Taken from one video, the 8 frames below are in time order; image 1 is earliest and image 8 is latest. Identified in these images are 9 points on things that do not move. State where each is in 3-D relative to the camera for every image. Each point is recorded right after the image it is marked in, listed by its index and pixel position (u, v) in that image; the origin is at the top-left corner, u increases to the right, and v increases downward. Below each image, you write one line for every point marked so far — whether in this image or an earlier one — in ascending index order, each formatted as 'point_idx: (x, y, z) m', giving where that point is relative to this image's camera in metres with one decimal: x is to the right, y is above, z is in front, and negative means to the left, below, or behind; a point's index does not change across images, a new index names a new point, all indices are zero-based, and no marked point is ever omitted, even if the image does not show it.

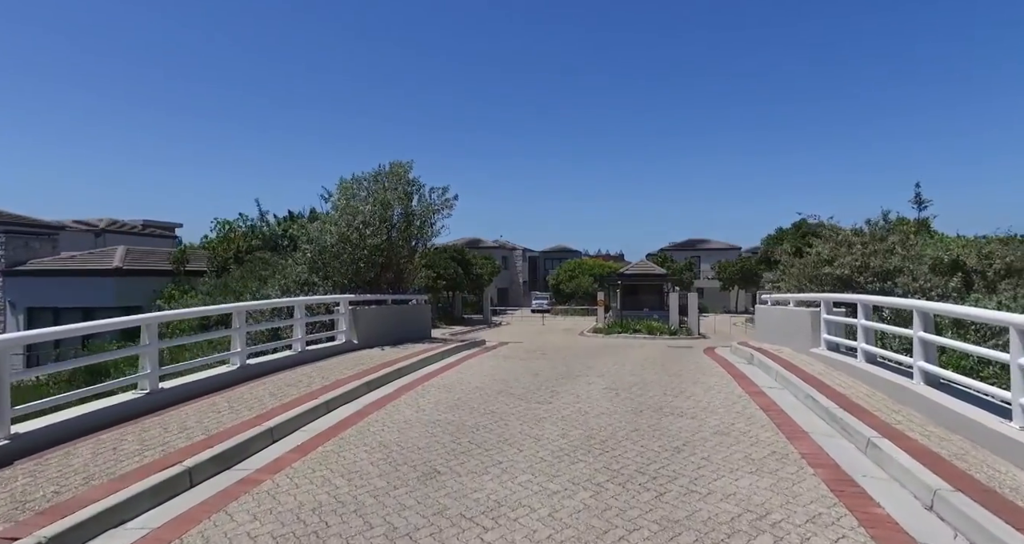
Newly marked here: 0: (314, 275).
0: (-4.5, -0.1, +13.6) m
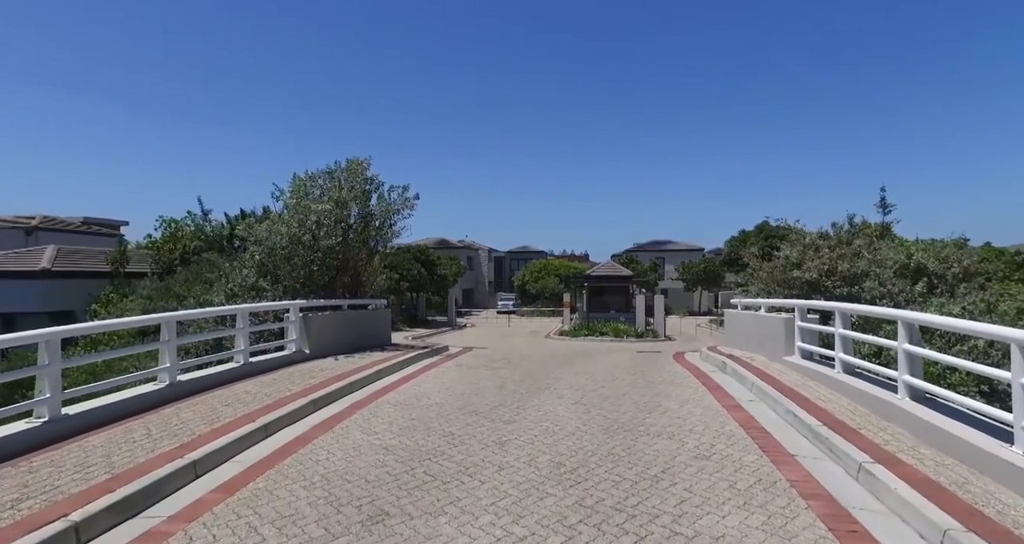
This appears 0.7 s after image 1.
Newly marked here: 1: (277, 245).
0: (-5.3, -0.2, +12.7) m
1: (-4.9, +0.5, +12.4) m
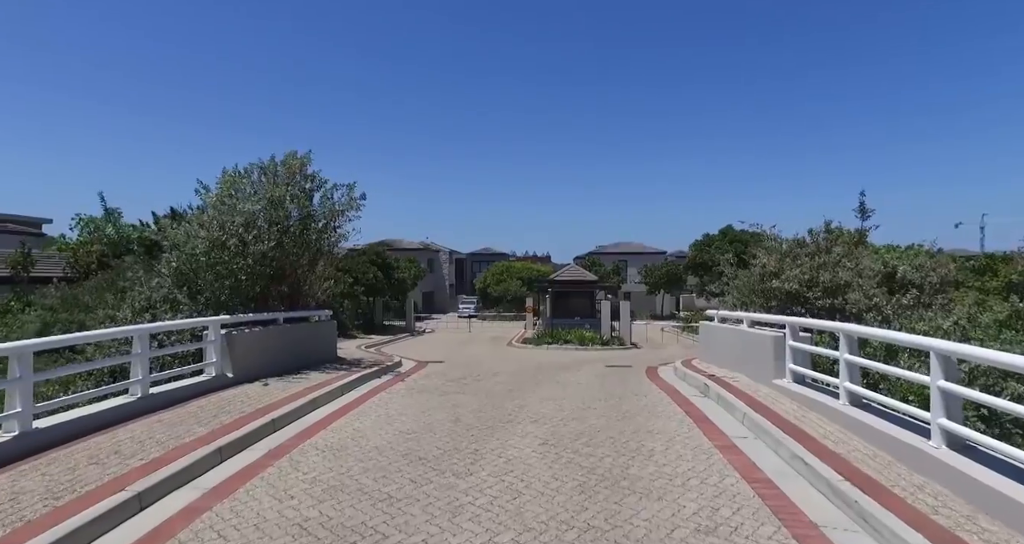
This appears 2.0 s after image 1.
0: (-6.1, -0.3, +11.1) m
1: (-5.6, +0.4, +10.8) m
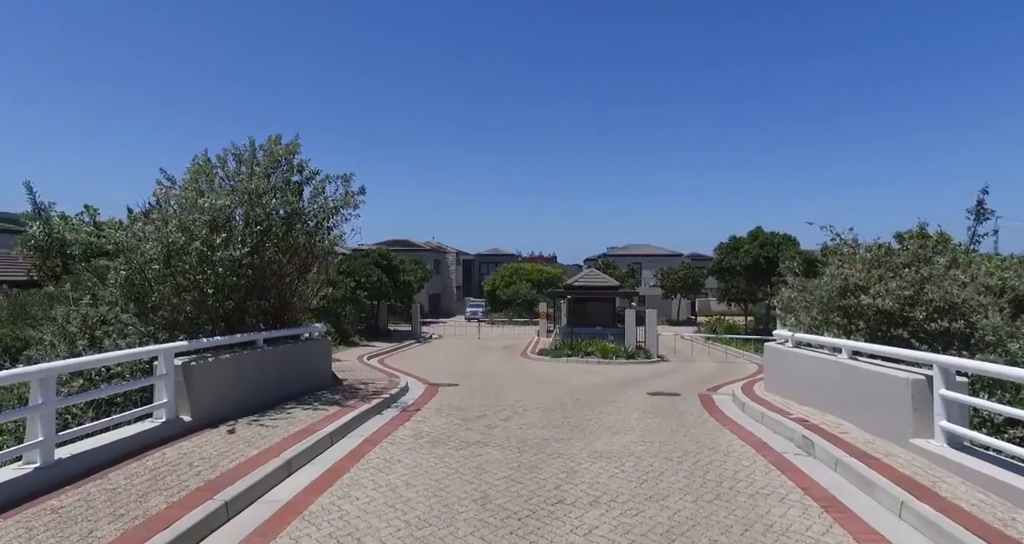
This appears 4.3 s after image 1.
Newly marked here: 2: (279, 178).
0: (-5.6, -0.5, +9.0) m
1: (-5.2, +0.2, +8.7) m
2: (-3.9, +1.6, +10.3) m
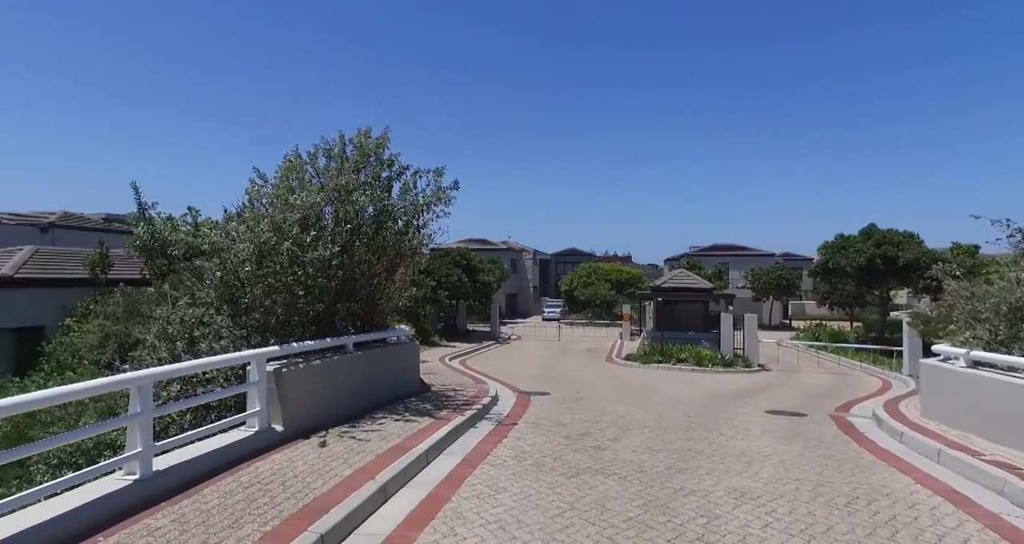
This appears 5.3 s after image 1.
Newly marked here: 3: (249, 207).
0: (-4.1, -0.5, +8.7) m
1: (-3.7, +0.2, +8.3) m
2: (-2.3, +1.6, +9.8) m
3: (-4.0, +1.0, +9.2) m
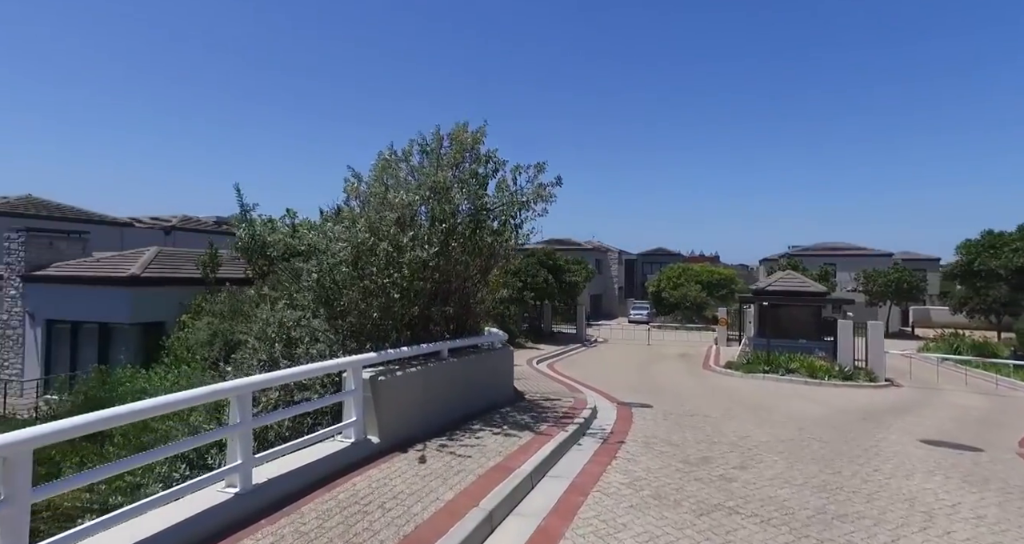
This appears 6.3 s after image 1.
0: (-2.7, -0.5, +8.4) m
1: (-2.3, +0.2, +8.1) m
2: (-0.7, +1.5, +9.3) m
3: (-2.4, +1.0, +8.9) m
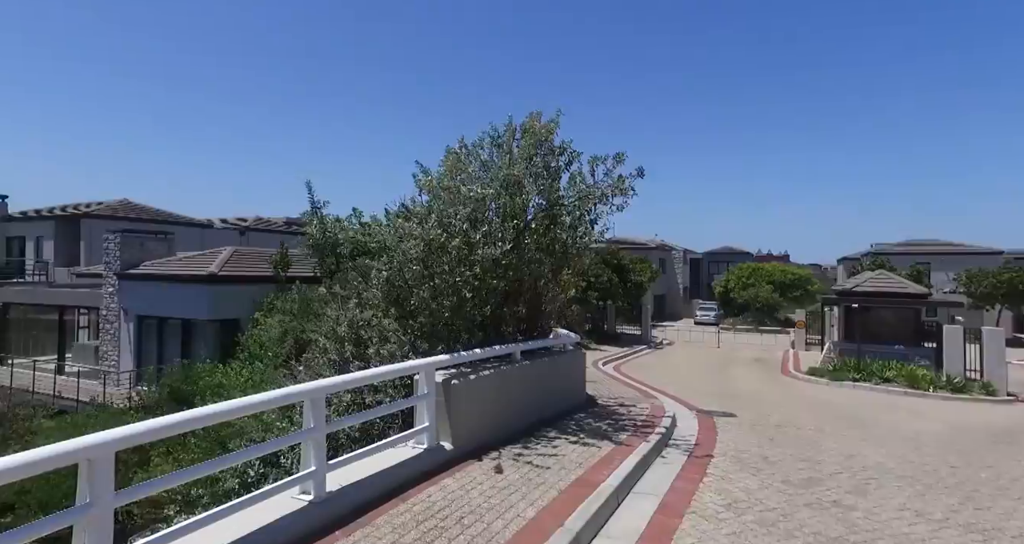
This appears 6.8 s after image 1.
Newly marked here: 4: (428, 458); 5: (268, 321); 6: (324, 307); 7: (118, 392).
0: (-1.7, -0.5, +8.1) m
1: (-1.3, +0.2, +7.8) m
2: (+0.4, +1.6, +8.9) m
3: (-1.4, +1.0, +8.6) m
4: (-0.9, -1.9, +6.2) m
5: (-6.4, -1.3, +16.0) m
6: (-3.4, -0.6, +10.8) m
7: (-12.3, -3.7, +18.9) m
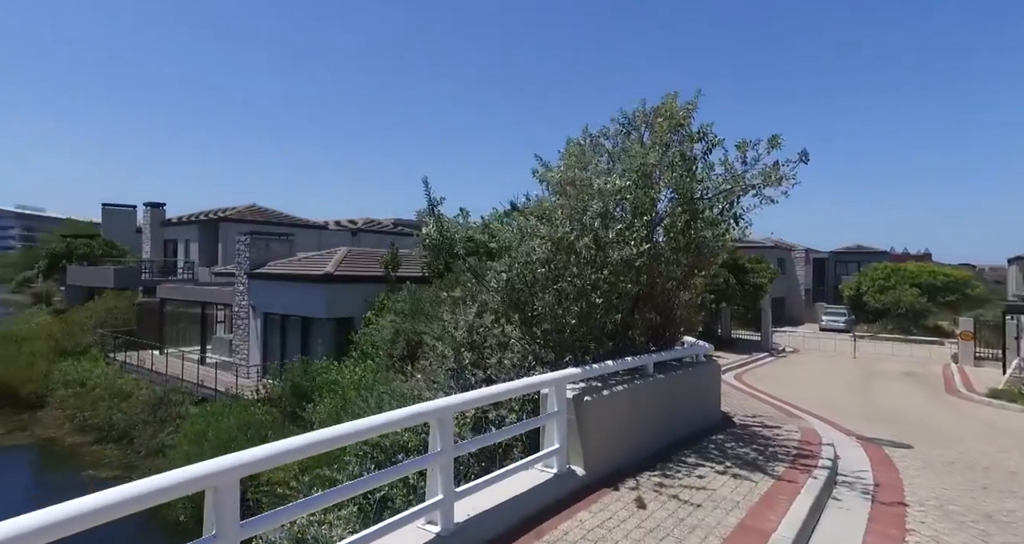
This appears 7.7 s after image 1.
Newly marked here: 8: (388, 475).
0: (-0.1, -0.5, +7.4) m
1: (+0.2, +0.2, +7.0) m
2: (+2.1, +1.5, +7.8) m
3: (+0.3, +1.0, +7.8) m
4: (+0.4, -1.9, +5.4) m
5: (-3.4, -1.3, +16.0) m
6: (-1.3, -0.6, +10.3) m
7: (-8.8, -3.7, +19.8) m
8: (-0.8, -1.3, +3.7) m
